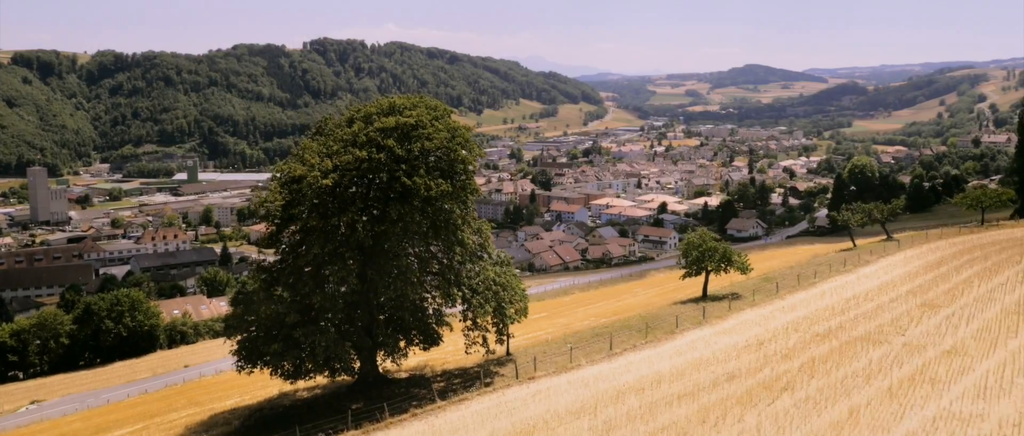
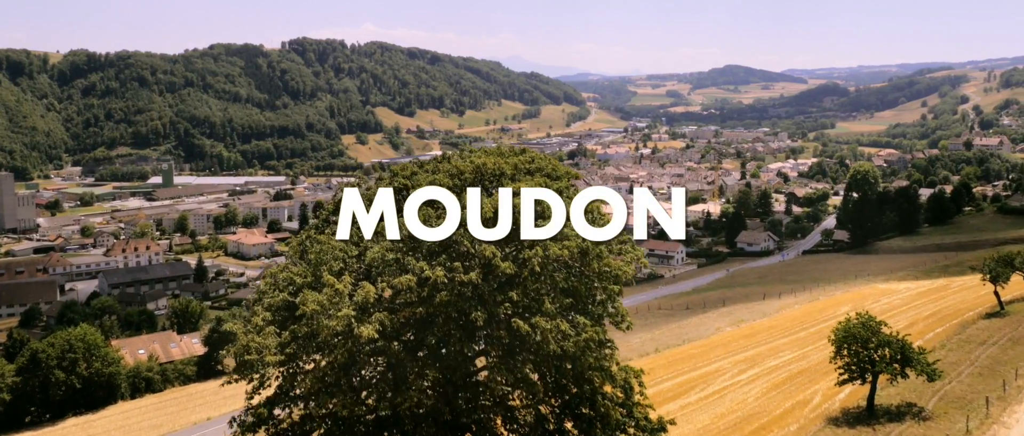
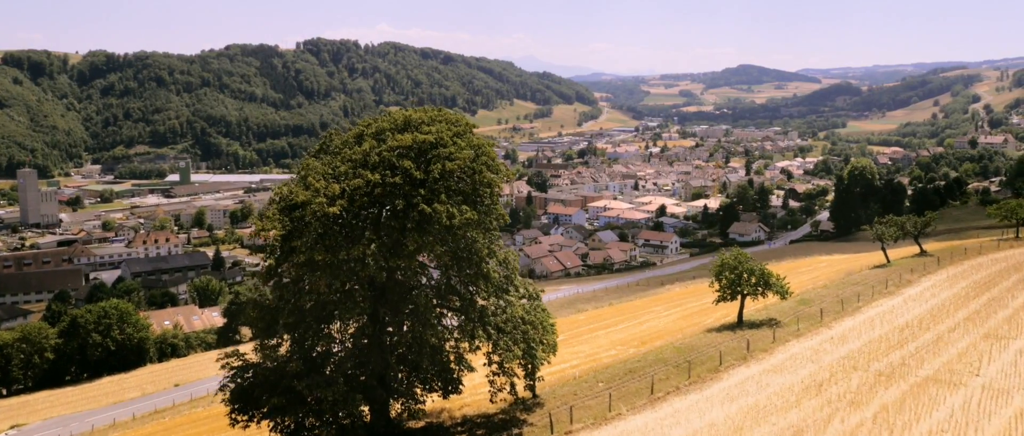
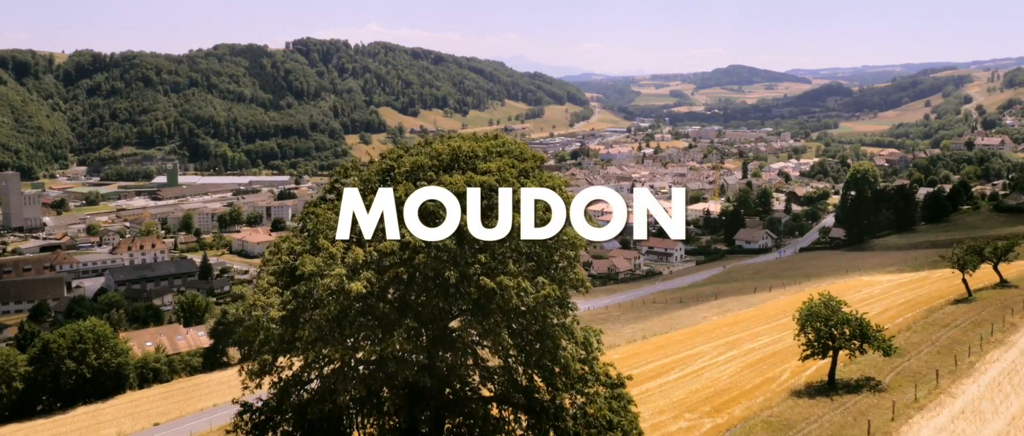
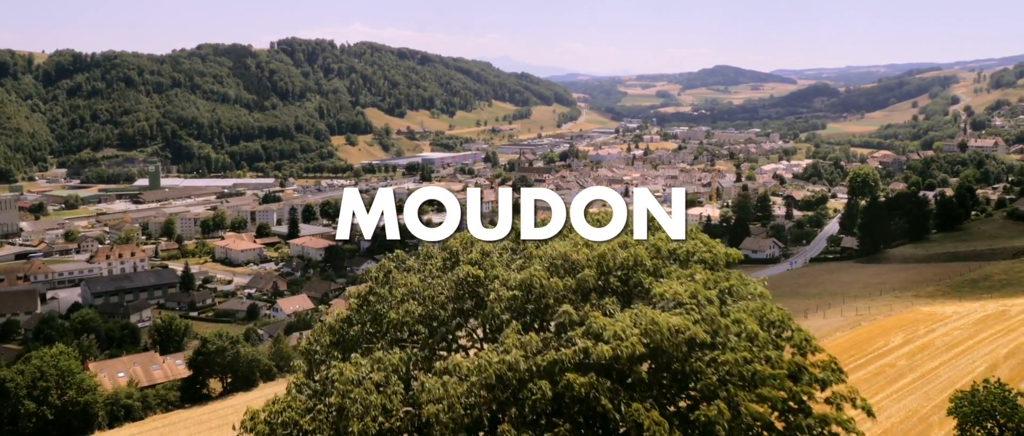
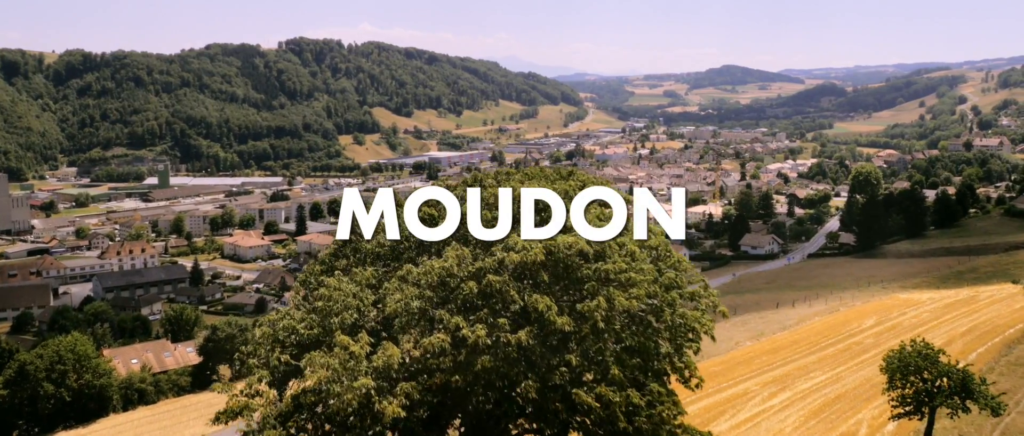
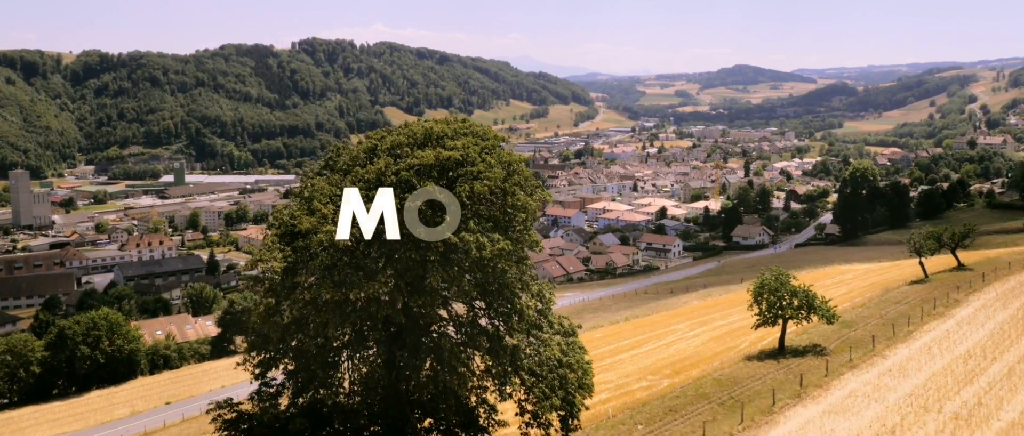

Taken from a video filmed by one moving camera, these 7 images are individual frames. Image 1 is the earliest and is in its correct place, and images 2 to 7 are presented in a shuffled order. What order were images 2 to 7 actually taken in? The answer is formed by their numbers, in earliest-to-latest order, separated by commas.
3, 7, 4, 2, 6, 5
